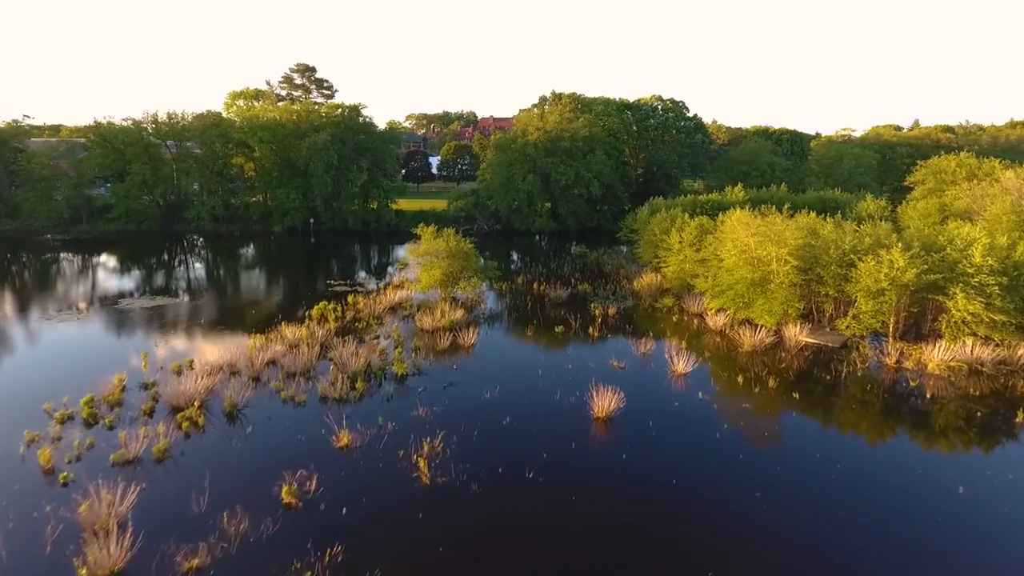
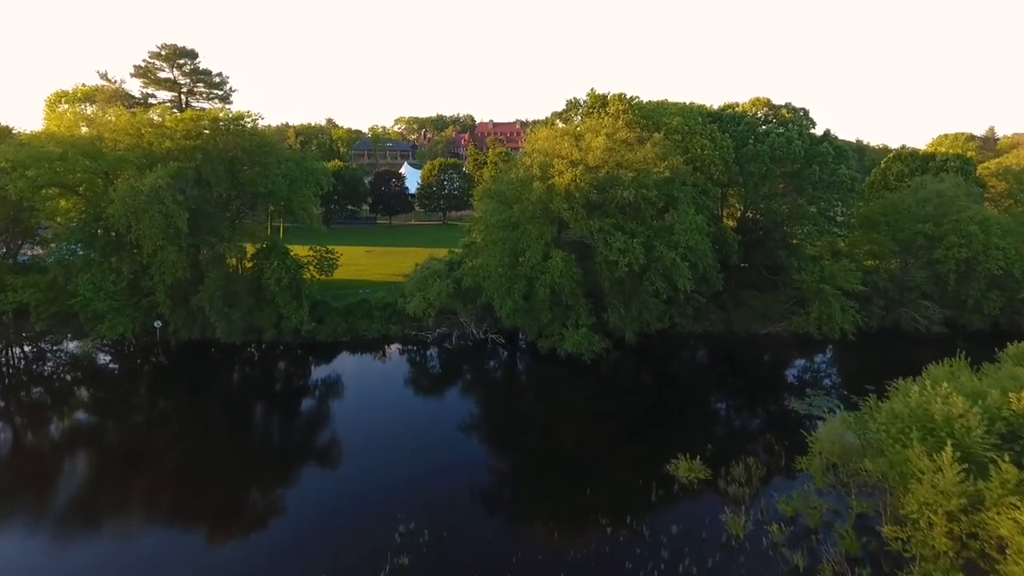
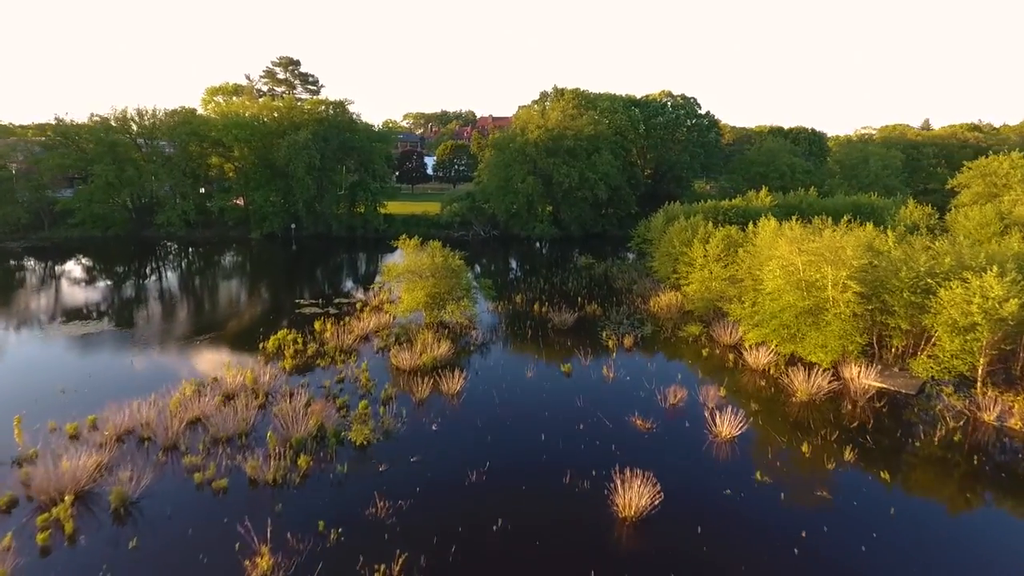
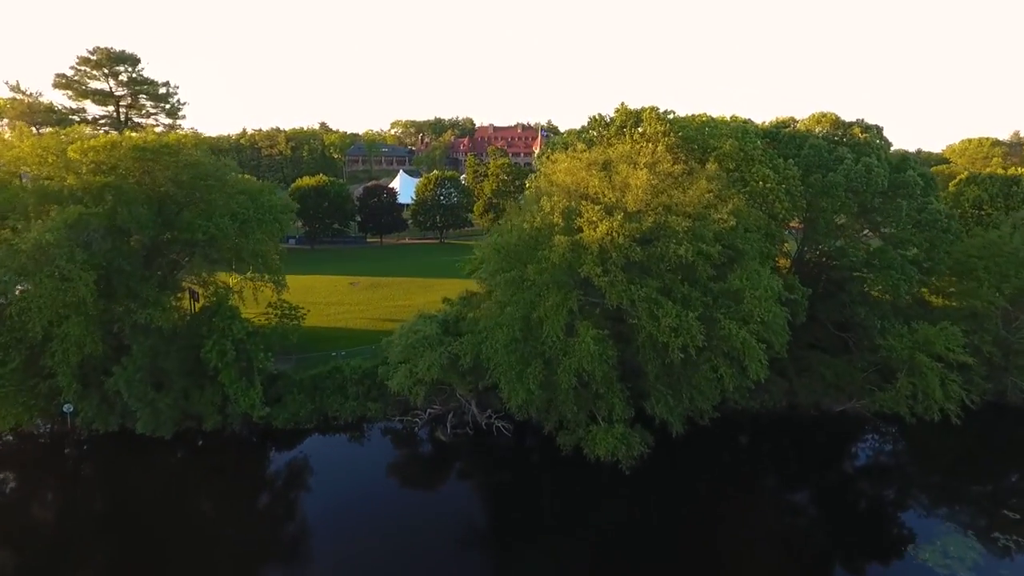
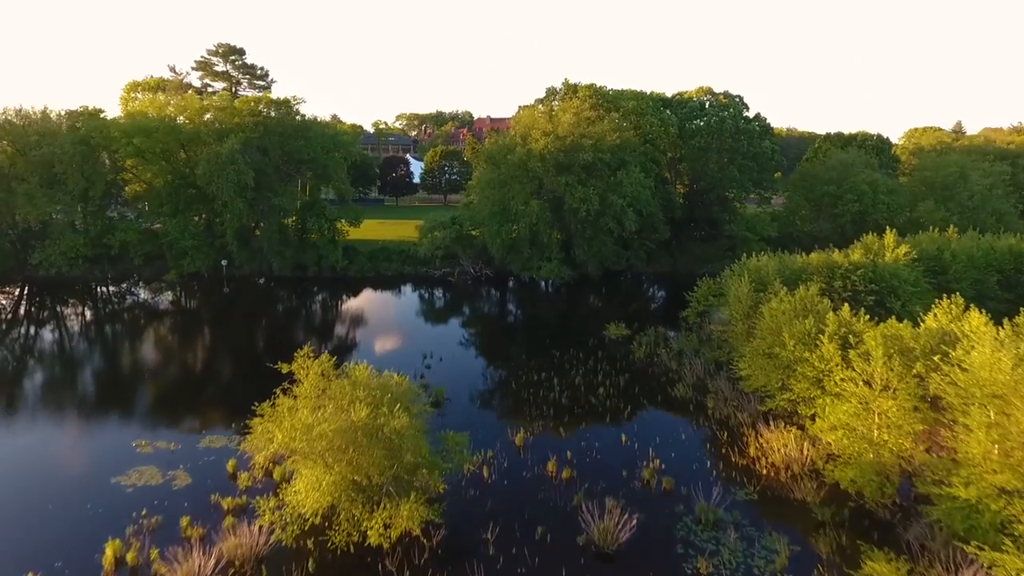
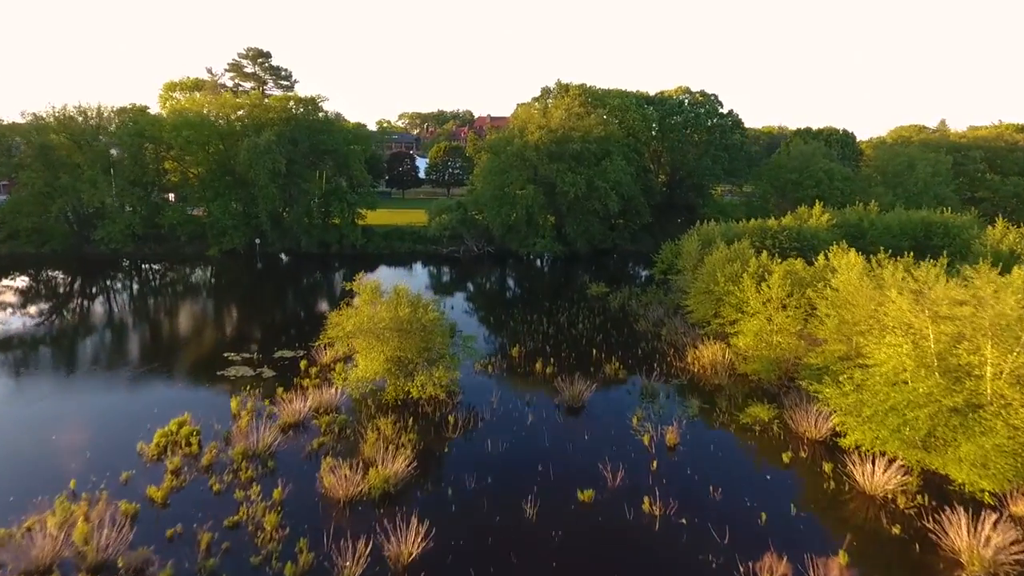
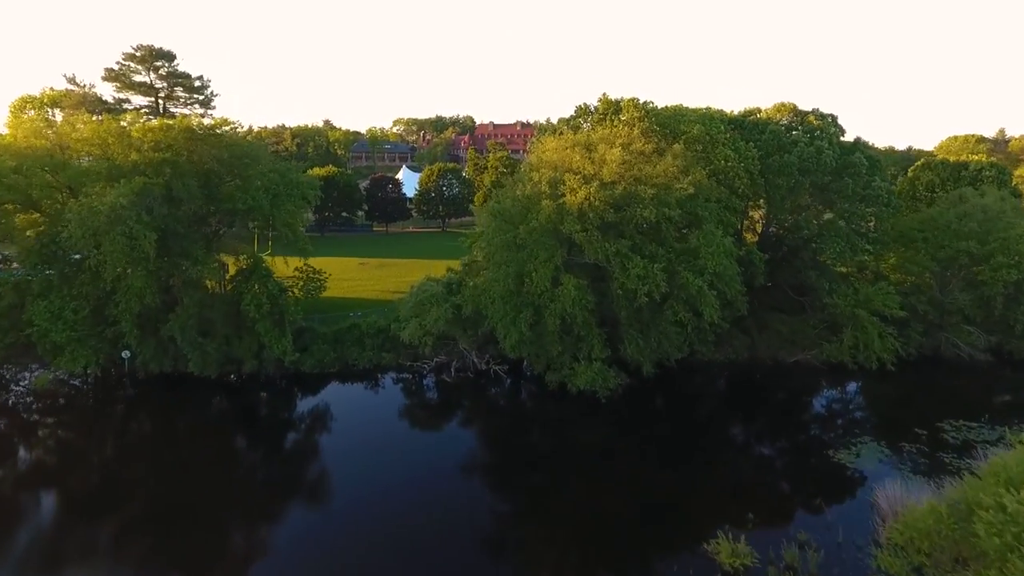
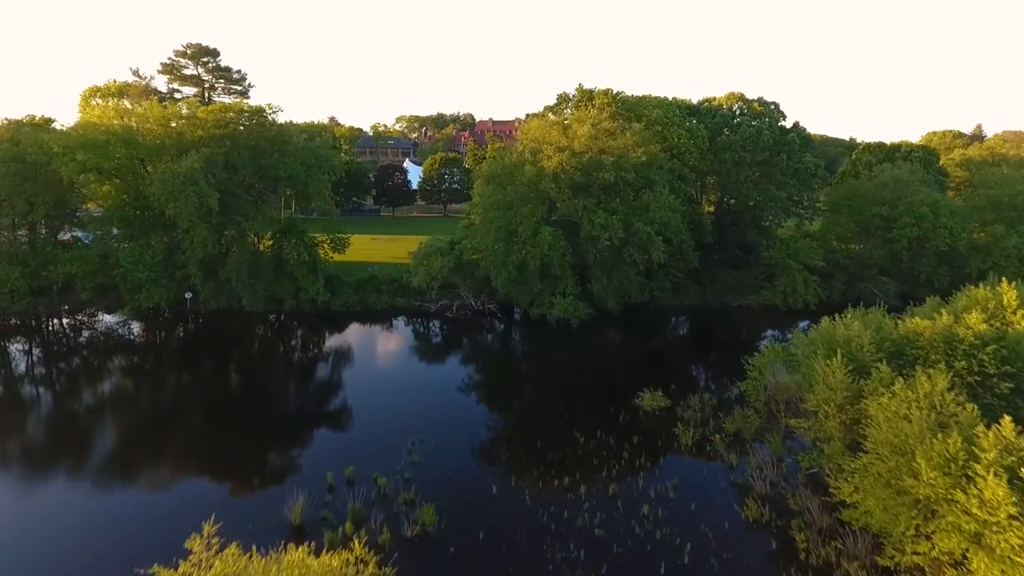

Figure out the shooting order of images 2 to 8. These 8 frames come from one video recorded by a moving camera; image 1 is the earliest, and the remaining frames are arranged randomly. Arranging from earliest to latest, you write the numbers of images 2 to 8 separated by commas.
3, 6, 5, 8, 2, 7, 4
